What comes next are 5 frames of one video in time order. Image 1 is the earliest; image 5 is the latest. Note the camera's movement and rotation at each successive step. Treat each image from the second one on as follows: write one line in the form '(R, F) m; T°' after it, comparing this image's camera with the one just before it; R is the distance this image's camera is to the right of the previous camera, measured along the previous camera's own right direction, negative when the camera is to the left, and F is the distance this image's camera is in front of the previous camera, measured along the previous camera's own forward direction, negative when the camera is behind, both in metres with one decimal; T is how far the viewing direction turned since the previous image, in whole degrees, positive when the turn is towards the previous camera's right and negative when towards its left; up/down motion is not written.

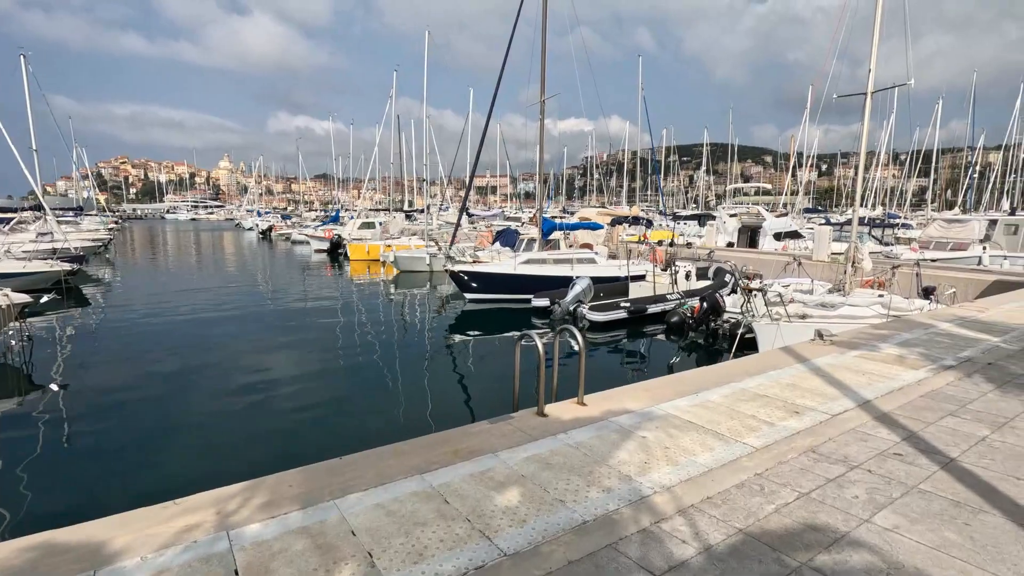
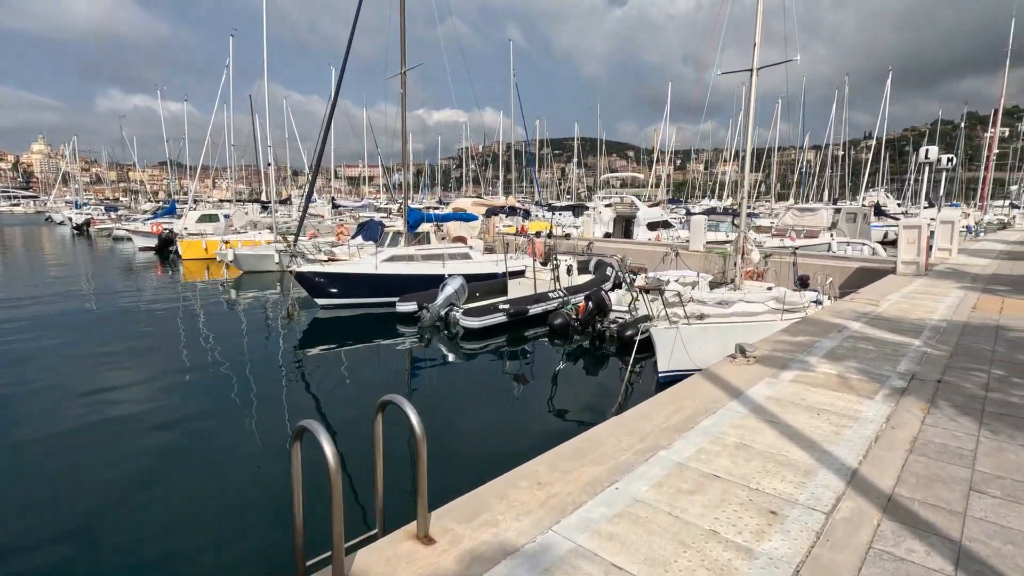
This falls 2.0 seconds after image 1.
(+0.5, +2.1) m; +13°
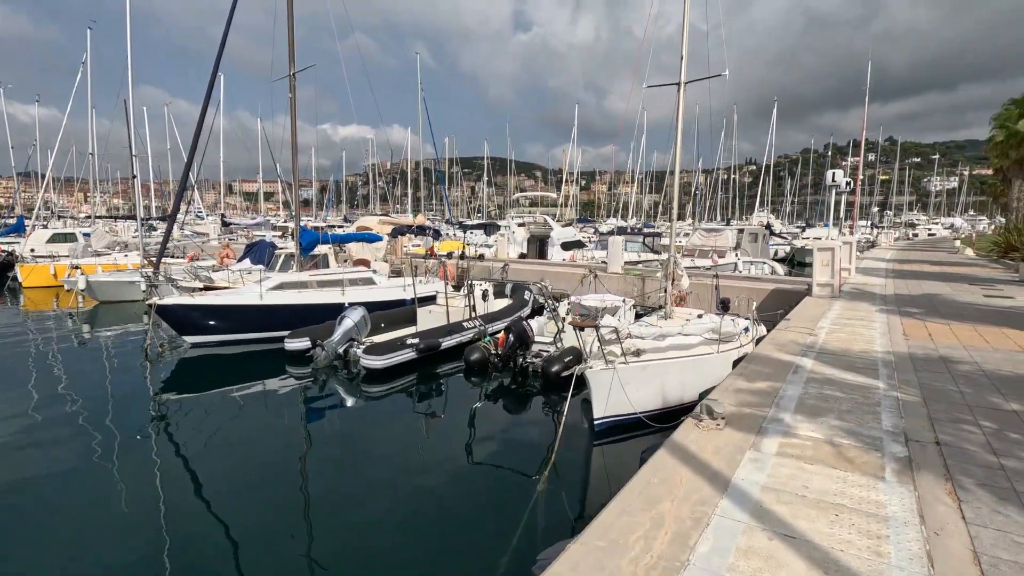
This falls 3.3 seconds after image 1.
(0.0, +1.4) m; +9°
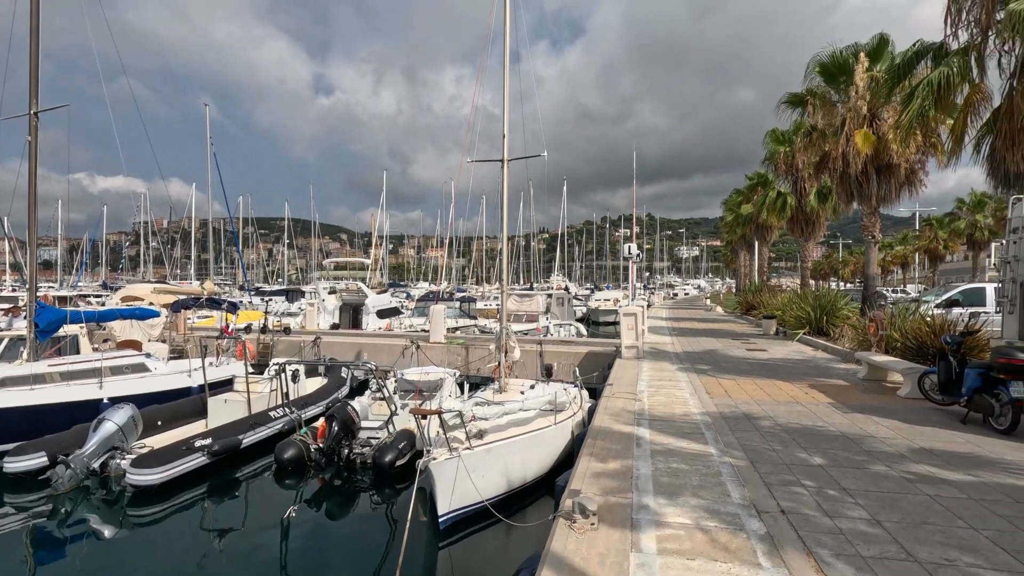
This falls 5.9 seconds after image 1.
(-0.3, +0.6) m; +20°
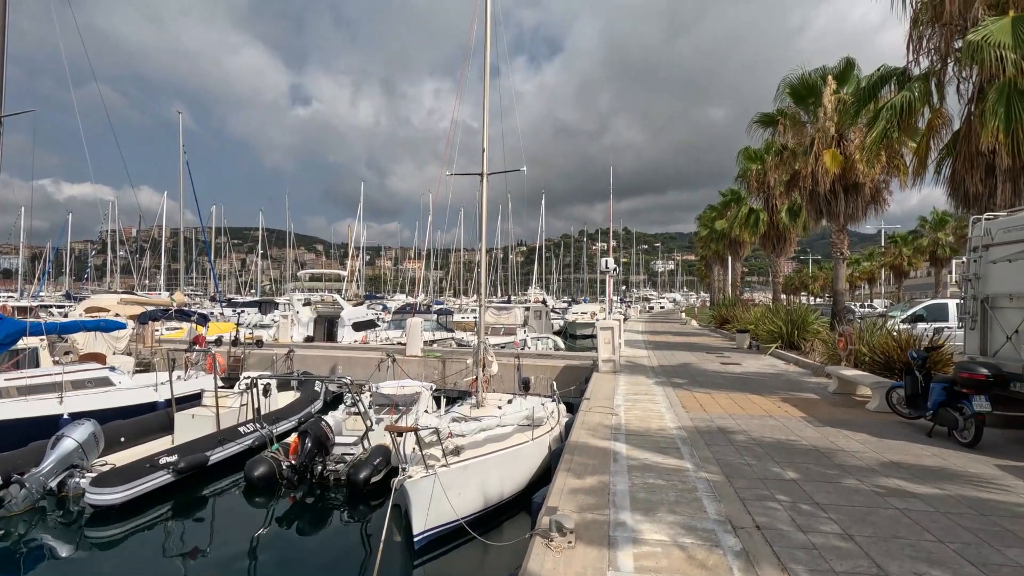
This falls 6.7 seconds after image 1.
(0.0, 0.0) m; +2°
